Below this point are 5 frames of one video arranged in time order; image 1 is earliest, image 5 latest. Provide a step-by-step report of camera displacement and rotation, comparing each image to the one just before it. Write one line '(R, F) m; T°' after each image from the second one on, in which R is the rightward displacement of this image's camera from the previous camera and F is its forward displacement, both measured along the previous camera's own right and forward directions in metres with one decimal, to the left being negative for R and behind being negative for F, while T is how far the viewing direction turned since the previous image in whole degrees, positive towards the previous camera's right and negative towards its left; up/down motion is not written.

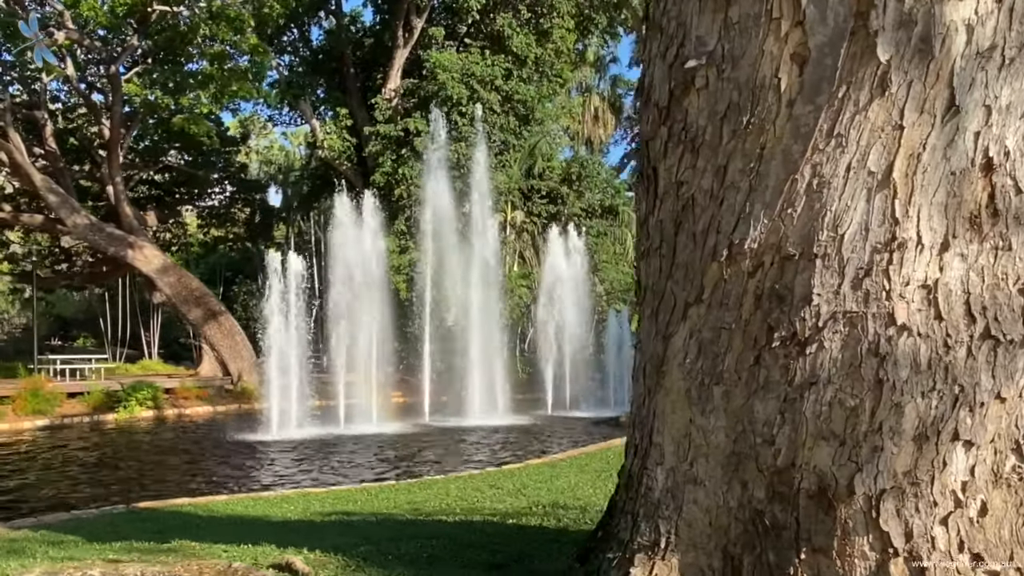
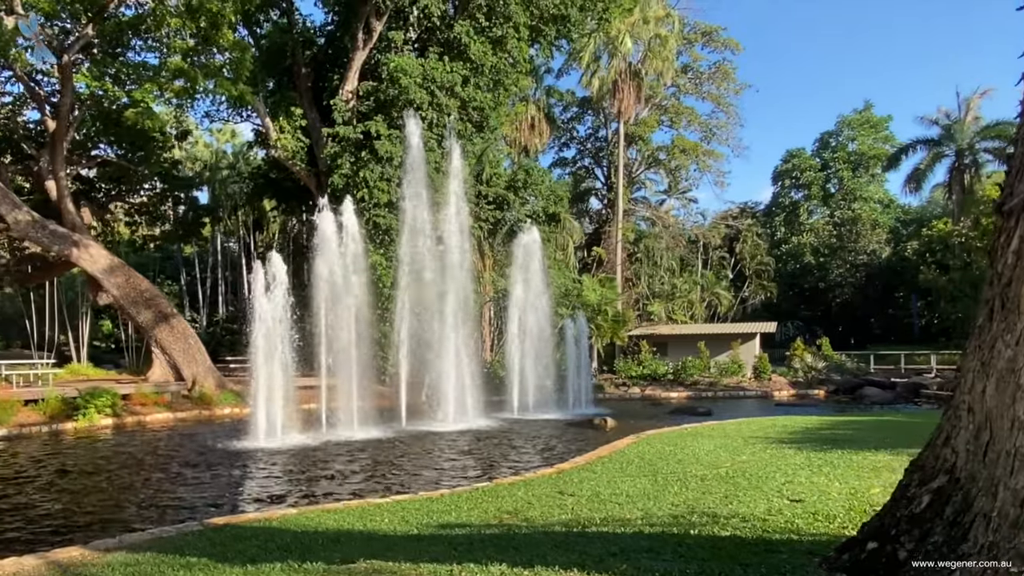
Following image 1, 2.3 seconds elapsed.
(-1.2, 0.0) m; +6°
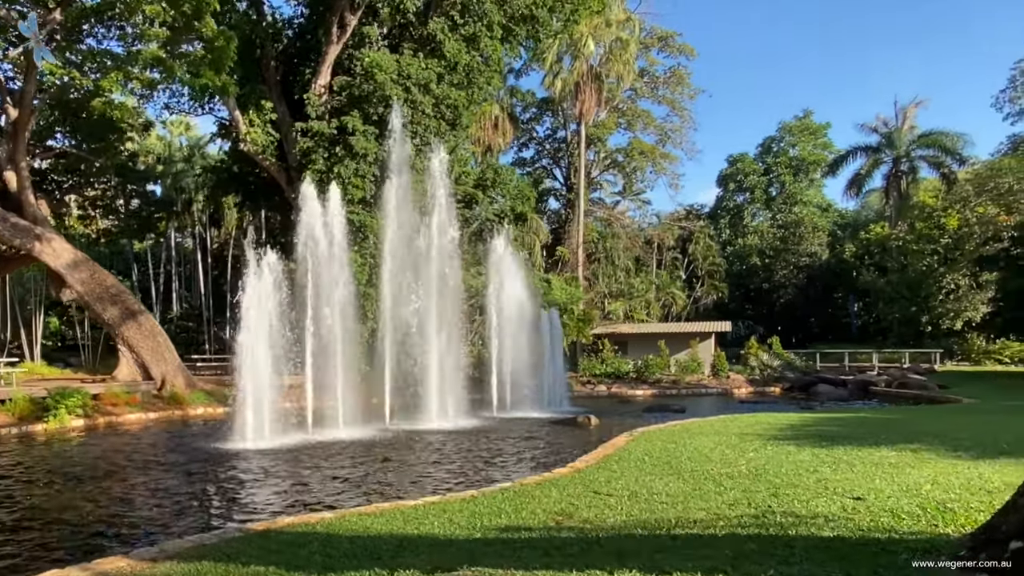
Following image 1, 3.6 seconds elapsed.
(-0.6, +0.1) m; +4°
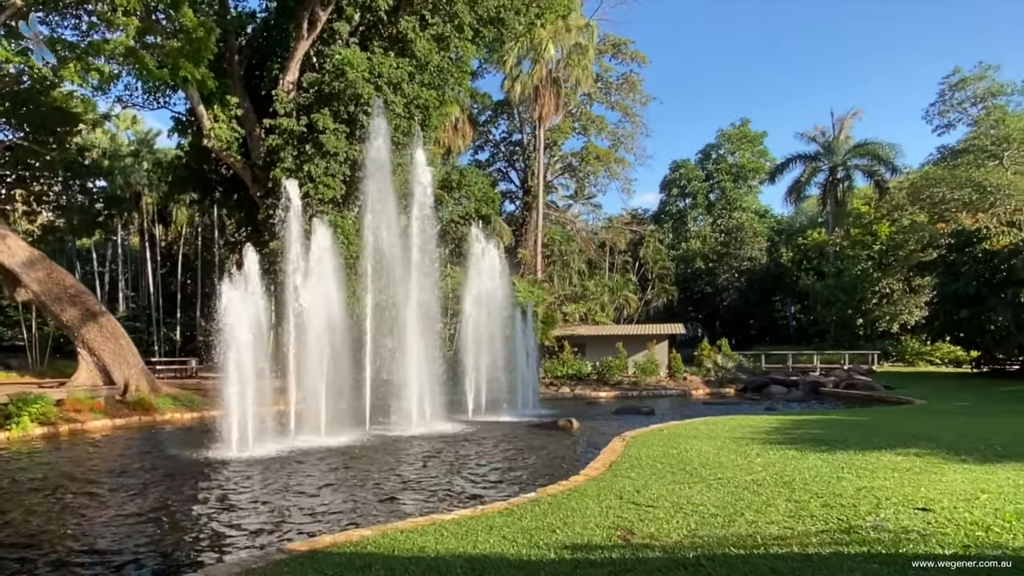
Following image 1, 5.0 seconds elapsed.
(-0.6, +0.2) m; +4°
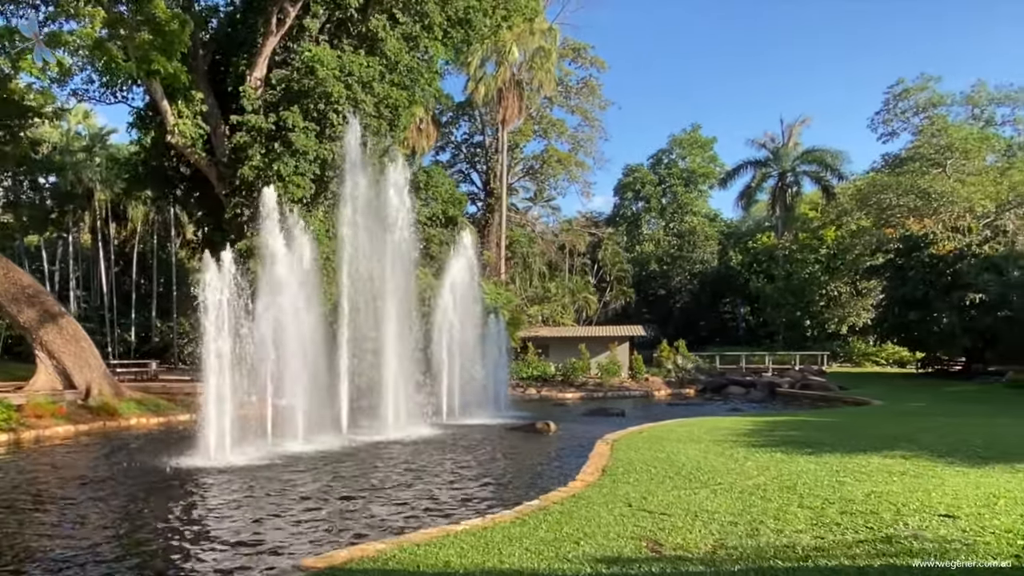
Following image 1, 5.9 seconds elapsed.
(-0.4, +0.1) m; +3°
